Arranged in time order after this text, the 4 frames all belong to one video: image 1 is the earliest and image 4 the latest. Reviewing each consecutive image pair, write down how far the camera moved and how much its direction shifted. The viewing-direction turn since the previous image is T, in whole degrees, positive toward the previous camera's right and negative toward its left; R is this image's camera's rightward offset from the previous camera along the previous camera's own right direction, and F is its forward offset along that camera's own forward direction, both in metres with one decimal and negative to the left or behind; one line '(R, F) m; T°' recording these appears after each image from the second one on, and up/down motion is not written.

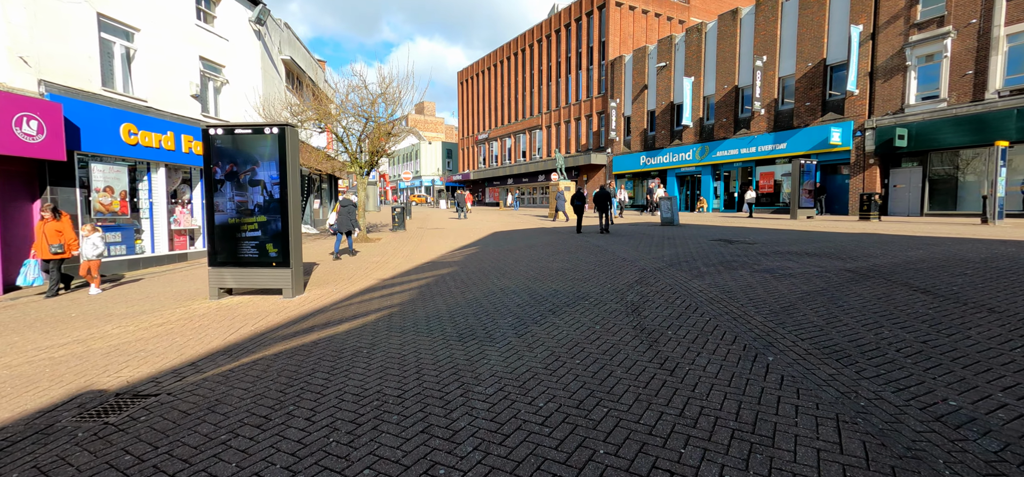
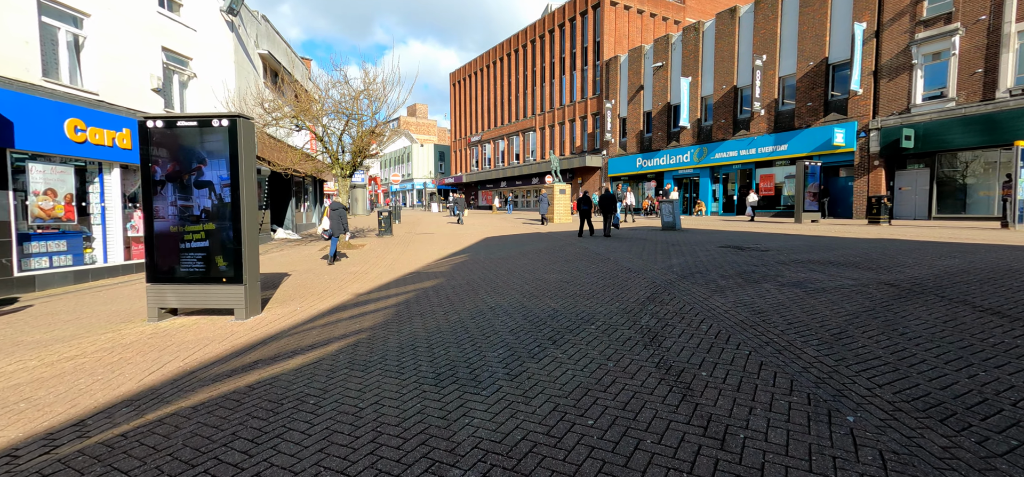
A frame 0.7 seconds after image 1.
(0.0, +0.9) m; +1°
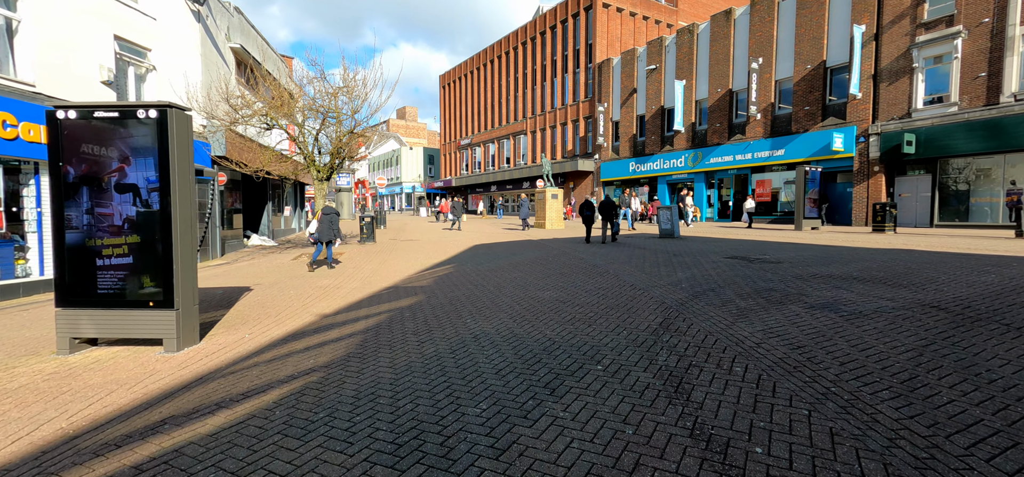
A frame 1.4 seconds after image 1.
(0.0, +0.9) m; +1°
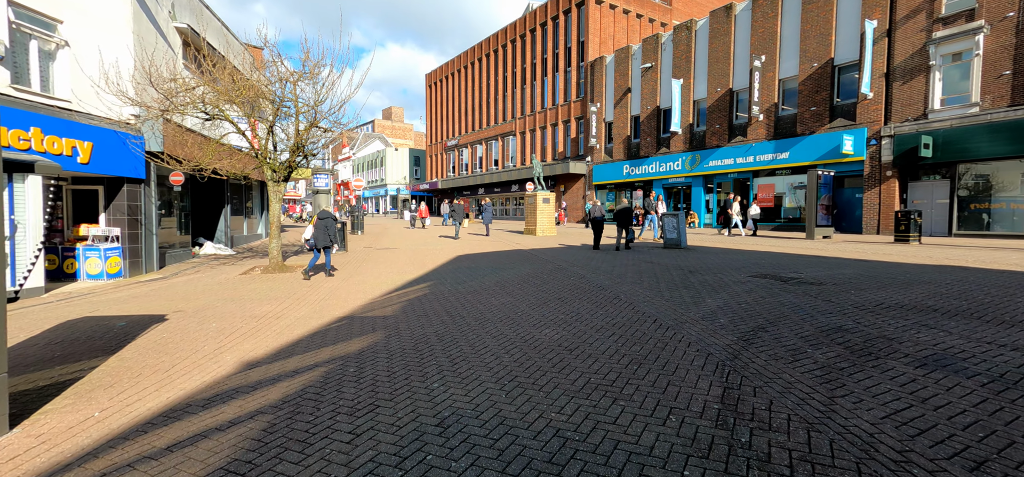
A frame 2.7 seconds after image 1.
(0.0, +1.7) m; +2°
